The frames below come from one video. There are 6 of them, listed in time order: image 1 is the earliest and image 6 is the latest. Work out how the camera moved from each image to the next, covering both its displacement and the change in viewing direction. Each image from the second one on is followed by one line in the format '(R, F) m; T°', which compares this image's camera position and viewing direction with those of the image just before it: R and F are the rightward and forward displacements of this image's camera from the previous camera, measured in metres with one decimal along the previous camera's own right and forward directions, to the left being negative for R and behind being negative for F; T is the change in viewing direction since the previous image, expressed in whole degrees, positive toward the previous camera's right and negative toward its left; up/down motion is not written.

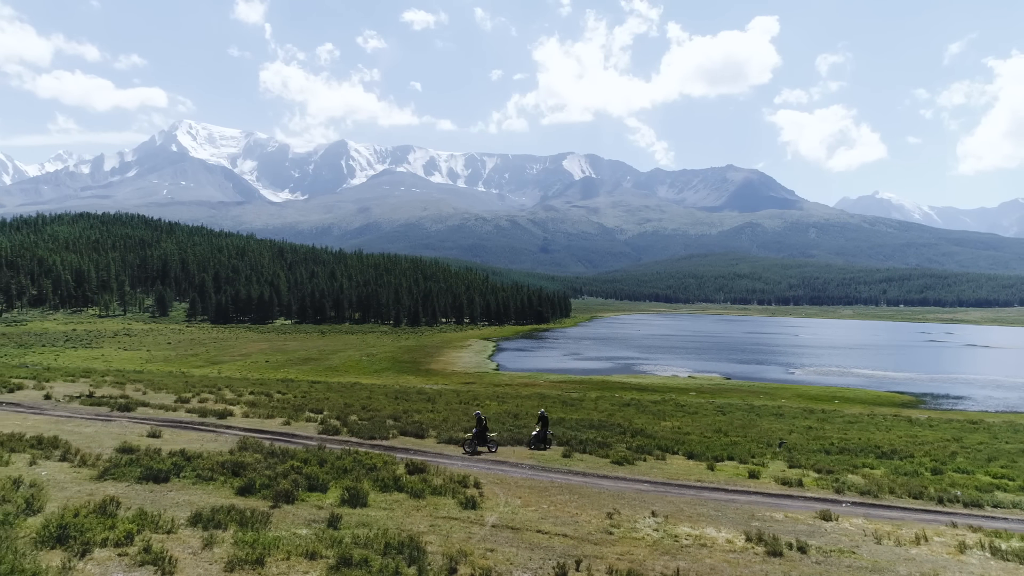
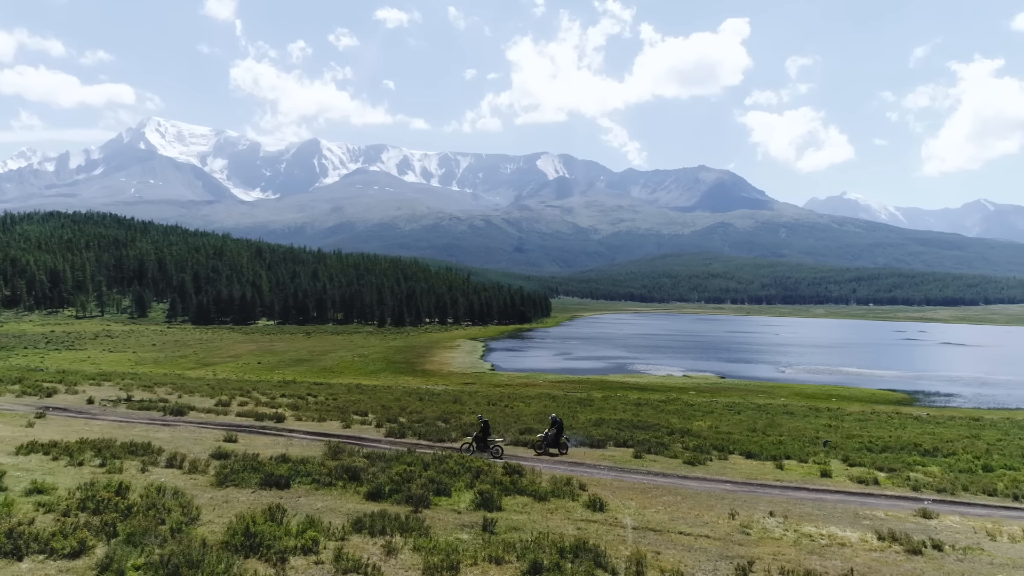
(-3.4, 0.0) m; +2°
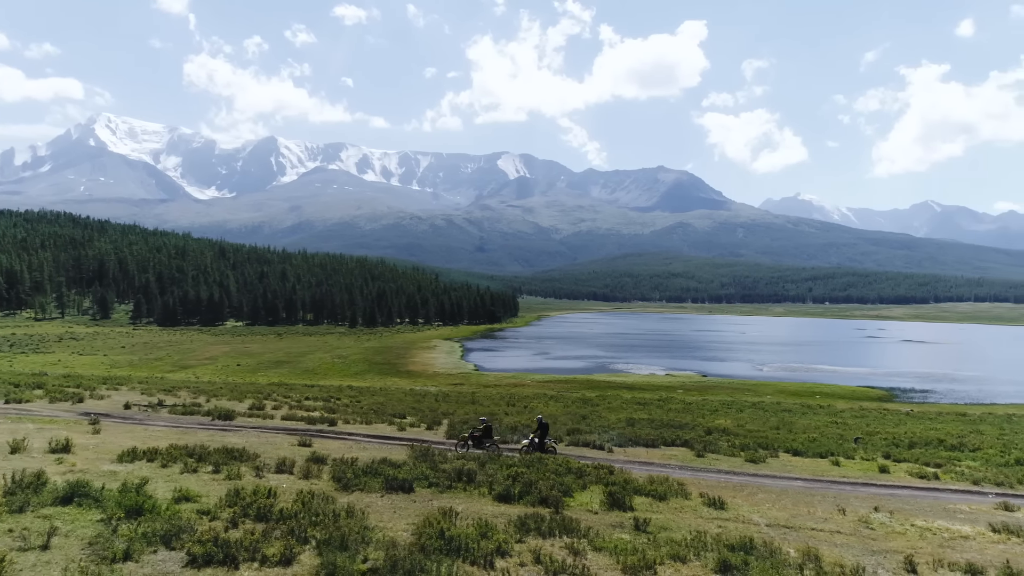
(-3.7, -0.1) m; +3°
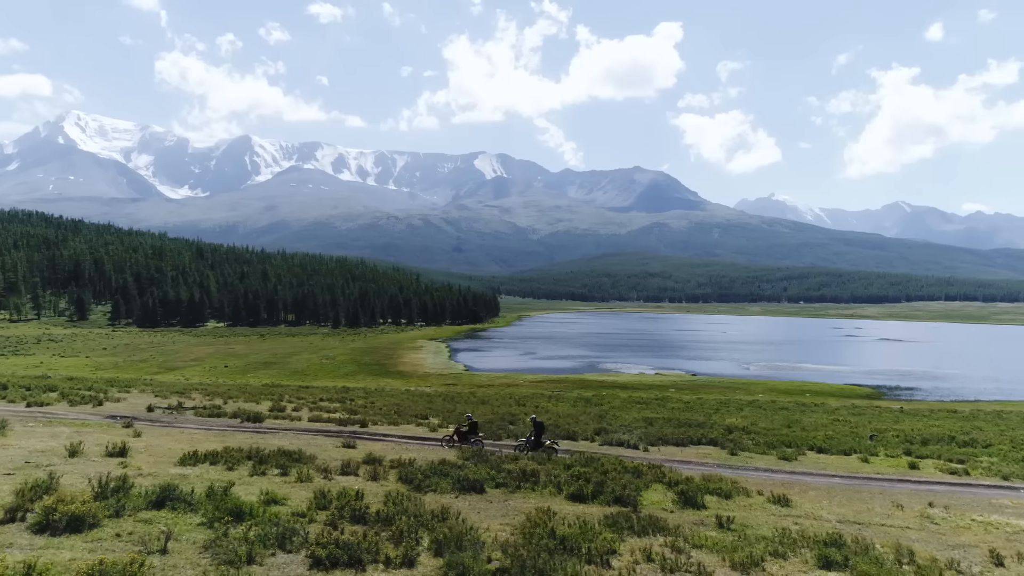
(-2.1, -0.1) m; +2°
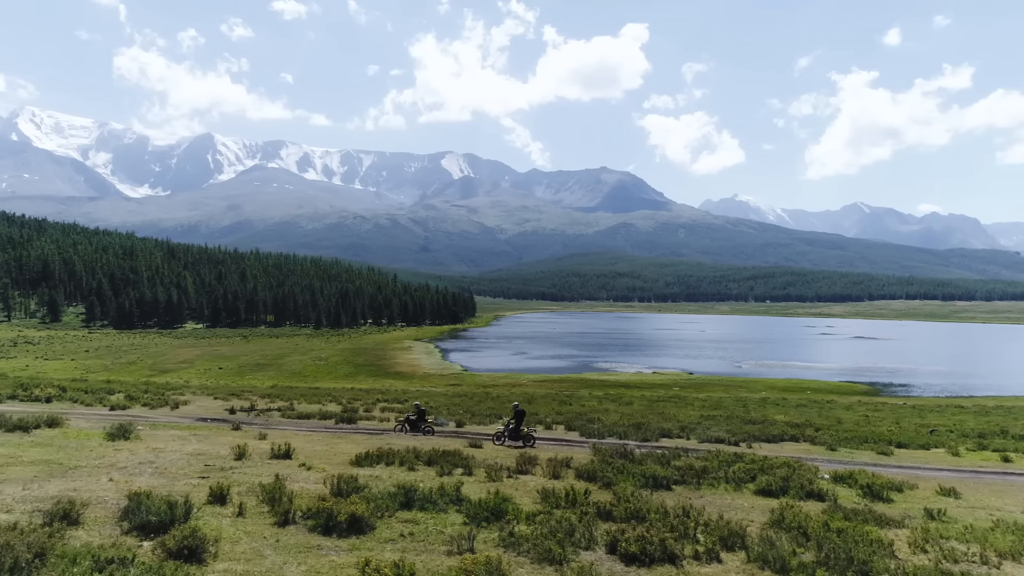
(-5.1, 0.0) m; +2°
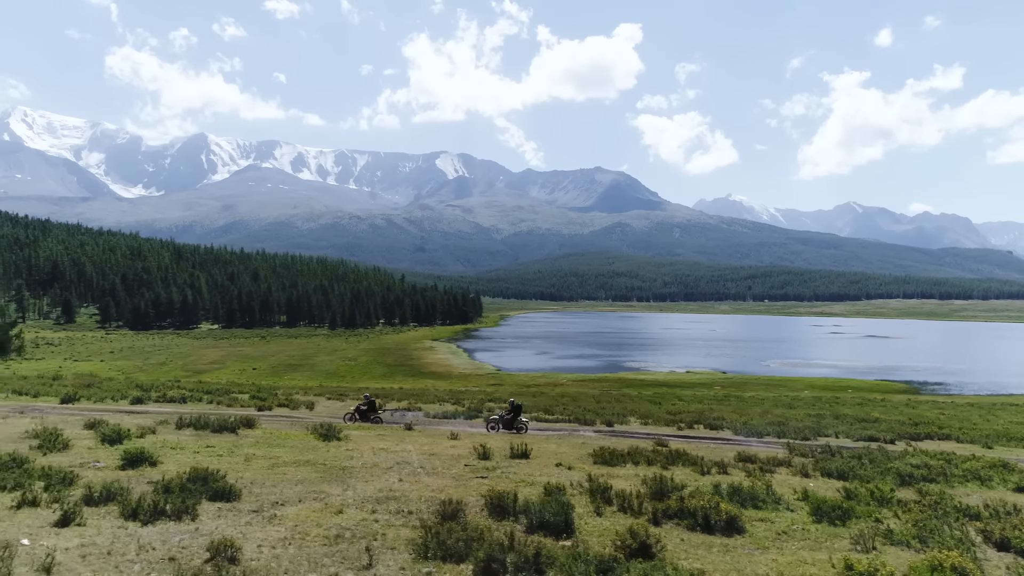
(-6.1, -0.1) m; -1°
